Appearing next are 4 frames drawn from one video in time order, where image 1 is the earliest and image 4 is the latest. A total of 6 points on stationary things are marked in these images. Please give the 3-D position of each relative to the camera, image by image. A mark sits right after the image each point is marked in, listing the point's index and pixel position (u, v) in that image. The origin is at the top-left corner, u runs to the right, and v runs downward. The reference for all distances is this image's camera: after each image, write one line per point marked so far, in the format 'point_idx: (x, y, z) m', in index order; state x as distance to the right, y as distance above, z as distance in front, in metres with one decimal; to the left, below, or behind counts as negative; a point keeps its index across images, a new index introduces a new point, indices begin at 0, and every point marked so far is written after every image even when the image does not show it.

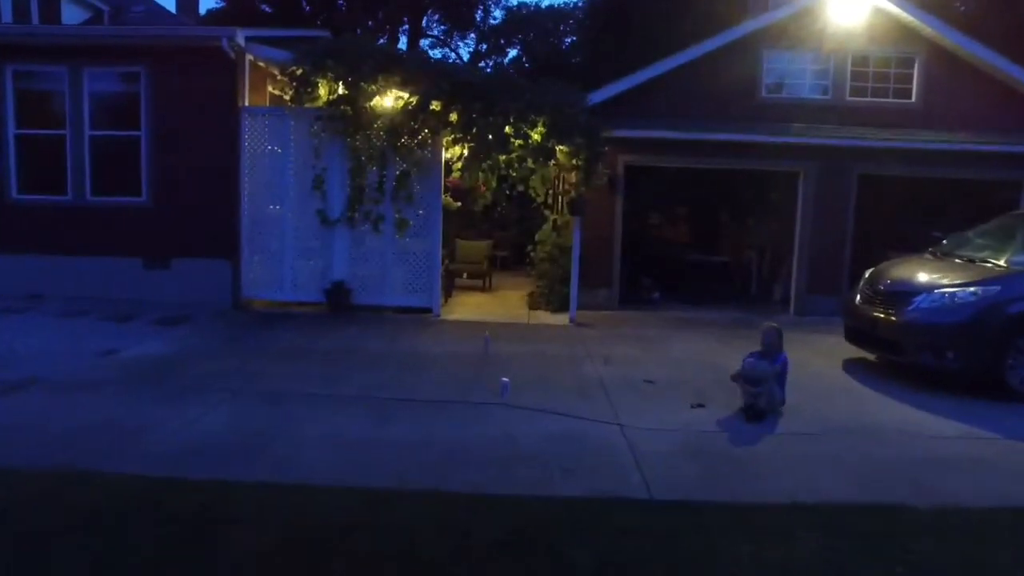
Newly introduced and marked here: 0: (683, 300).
0: (+5.6, -0.4, +15.4) m
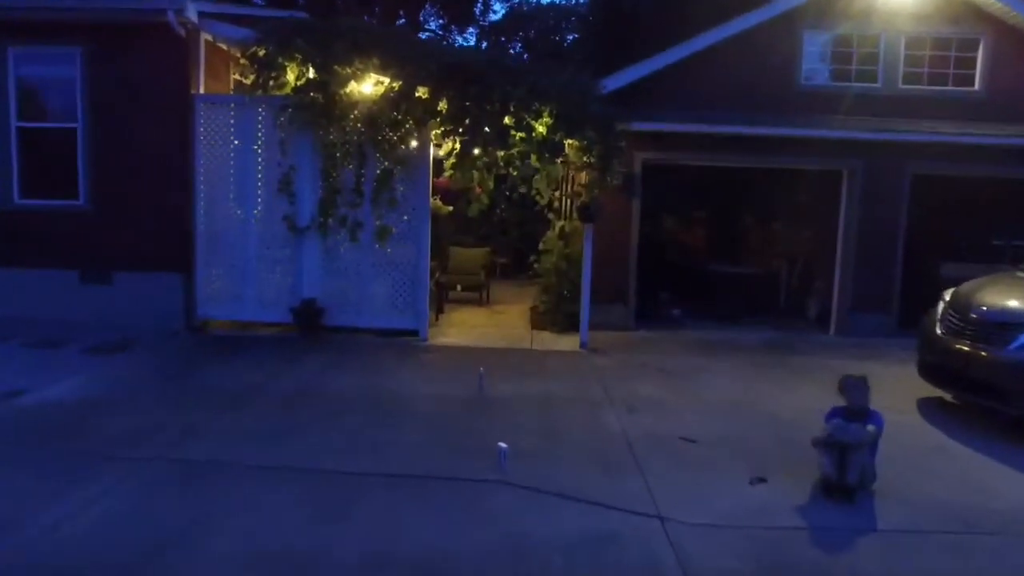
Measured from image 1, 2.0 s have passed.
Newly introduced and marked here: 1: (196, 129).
0: (+5.6, -0.8, +13.5) m
1: (-7.4, +3.7, +10.9) m
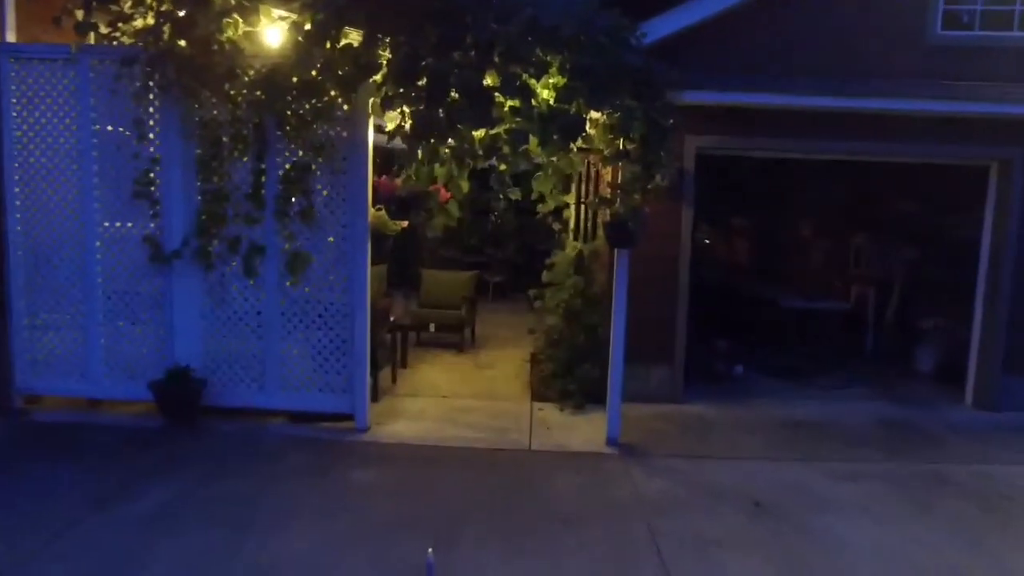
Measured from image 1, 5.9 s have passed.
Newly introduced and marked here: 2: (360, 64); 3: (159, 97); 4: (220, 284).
0: (+5.5, -1.7, +9.6) m
1: (-7.6, +2.8, +7.0) m
2: (-2.0, +3.0, +6.3) m
3: (-5.1, +2.8, +6.8) m
4: (-4.4, +0.1, +7.0) m
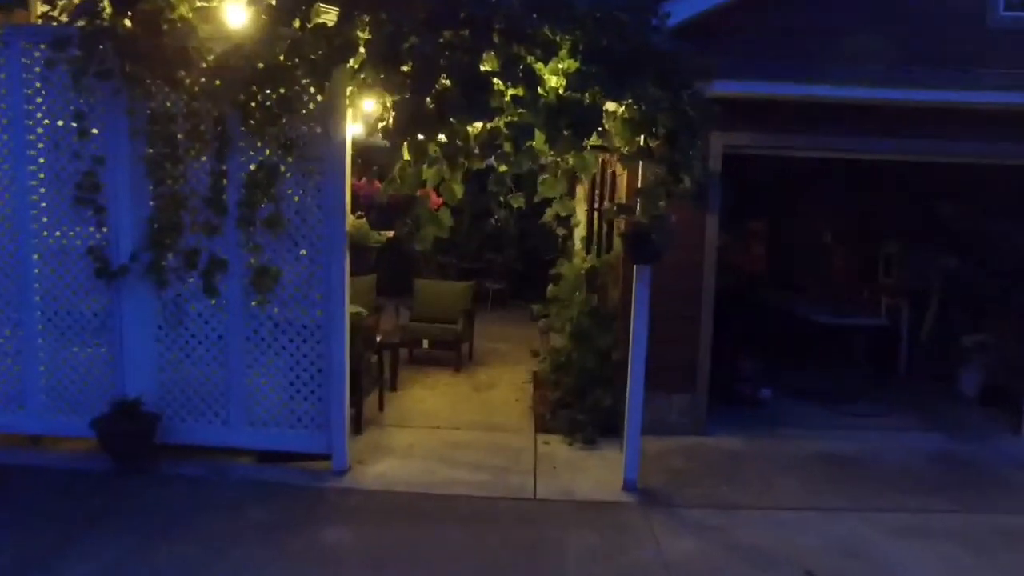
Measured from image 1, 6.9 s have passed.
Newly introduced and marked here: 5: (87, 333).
0: (+5.5, -2.0, +8.6) m
1: (-7.5, +2.5, +6.0) m
2: (-2.0, +2.8, +5.3) m
3: (-5.1, +2.5, +5.8) m
4: (-4.4, -0.2, +6.1) m
5: (-5.6, -0.6, +6.2) m
